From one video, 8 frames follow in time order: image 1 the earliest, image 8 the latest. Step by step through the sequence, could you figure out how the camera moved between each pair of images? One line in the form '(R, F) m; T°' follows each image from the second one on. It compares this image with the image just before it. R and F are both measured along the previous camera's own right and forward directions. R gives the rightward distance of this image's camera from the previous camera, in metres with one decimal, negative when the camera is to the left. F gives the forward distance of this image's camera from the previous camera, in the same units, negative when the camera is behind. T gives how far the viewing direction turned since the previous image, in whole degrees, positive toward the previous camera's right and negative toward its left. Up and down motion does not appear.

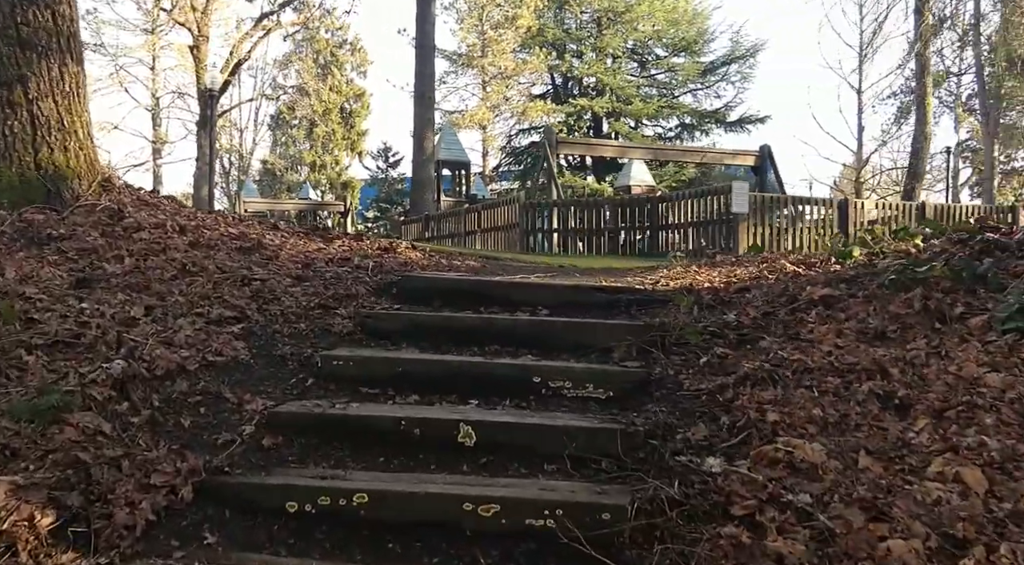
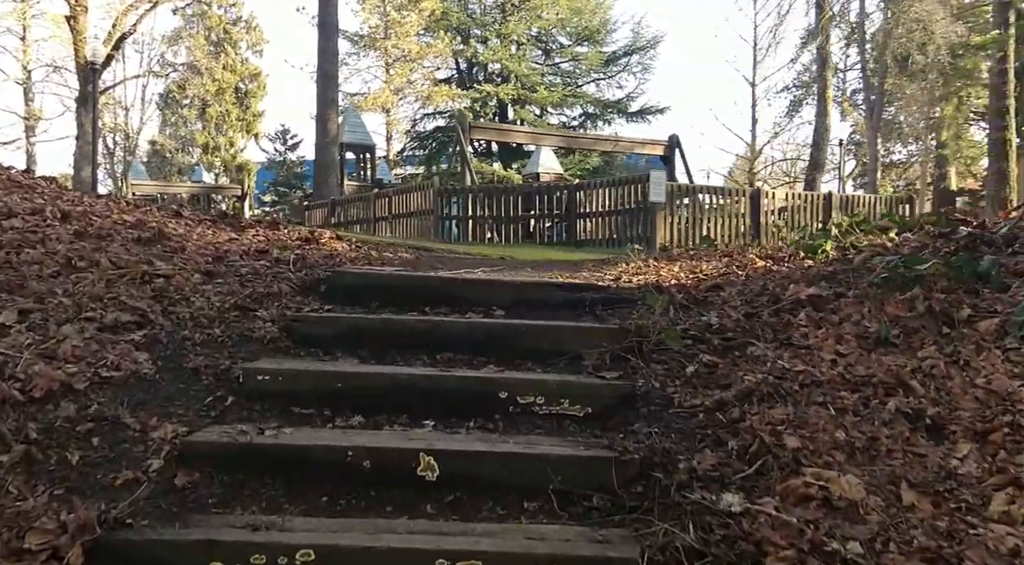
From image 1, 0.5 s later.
(-0.2, +0.5) m; +6°
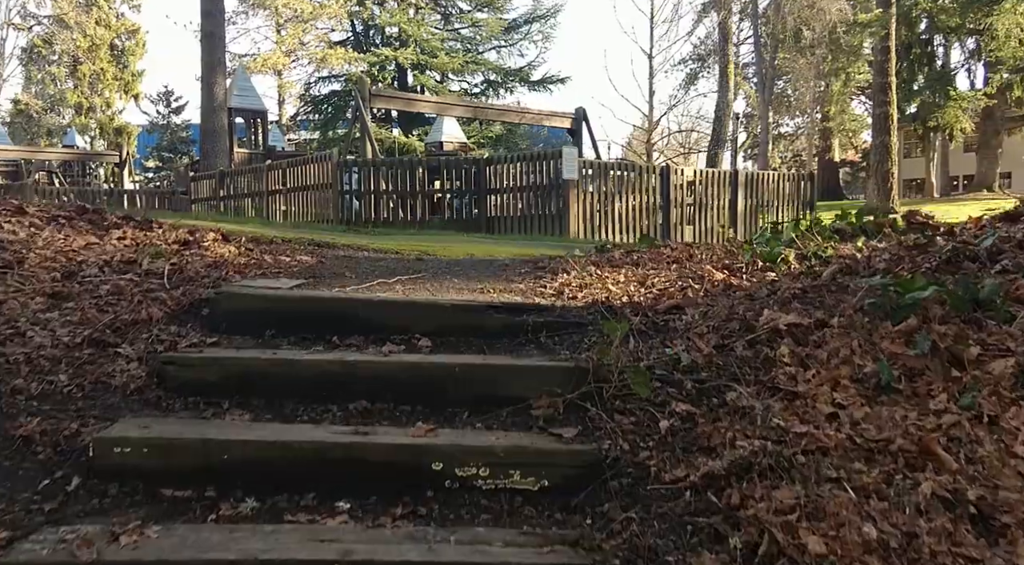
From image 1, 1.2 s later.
(-0.1, +0.5) m; +6°
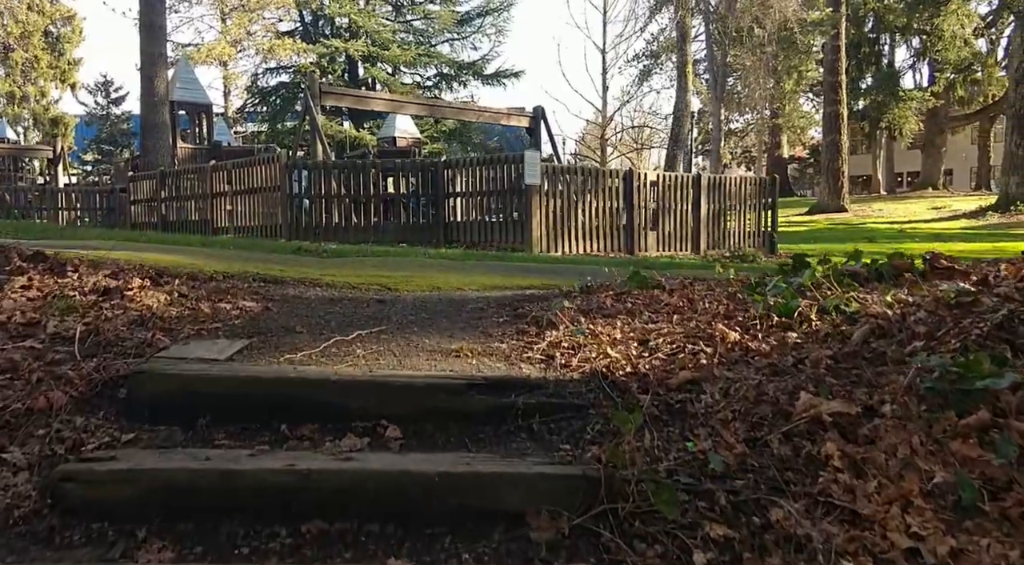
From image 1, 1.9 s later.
(-0.1, +0.5) m; +3°
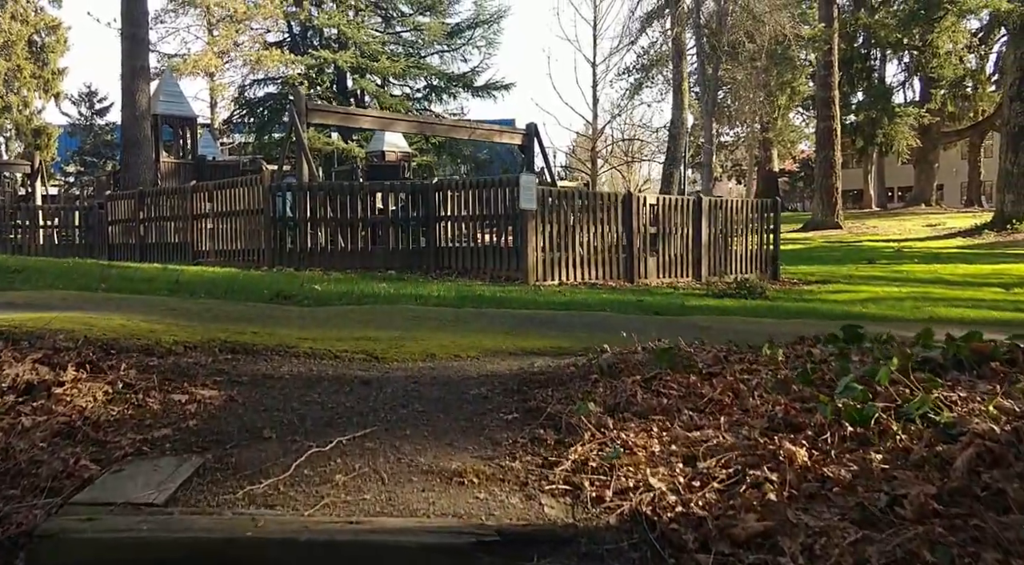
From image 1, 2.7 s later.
(-0.1, +0.5) m; +1°
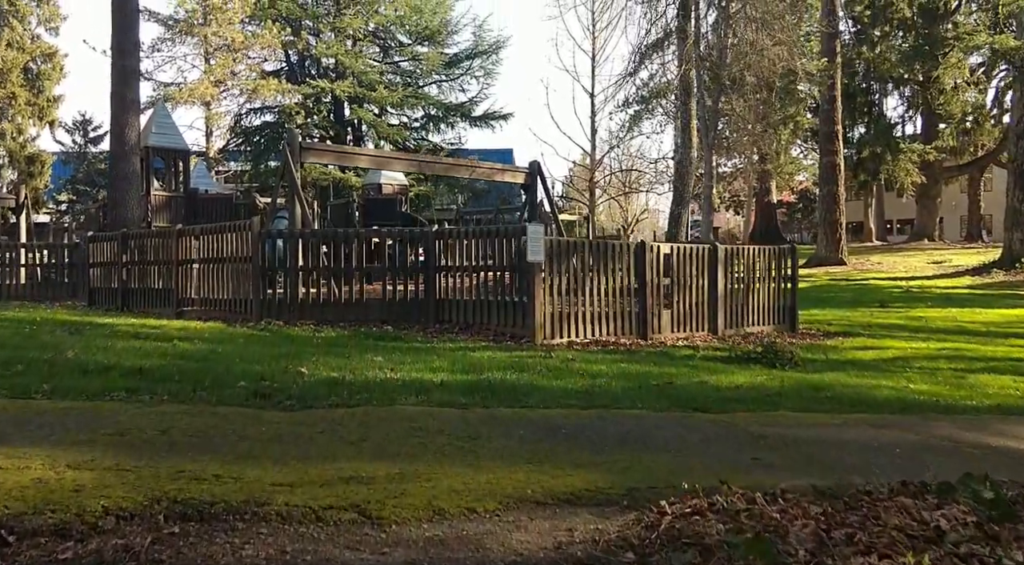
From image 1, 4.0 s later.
(-0.1, +0.8) m; 0°
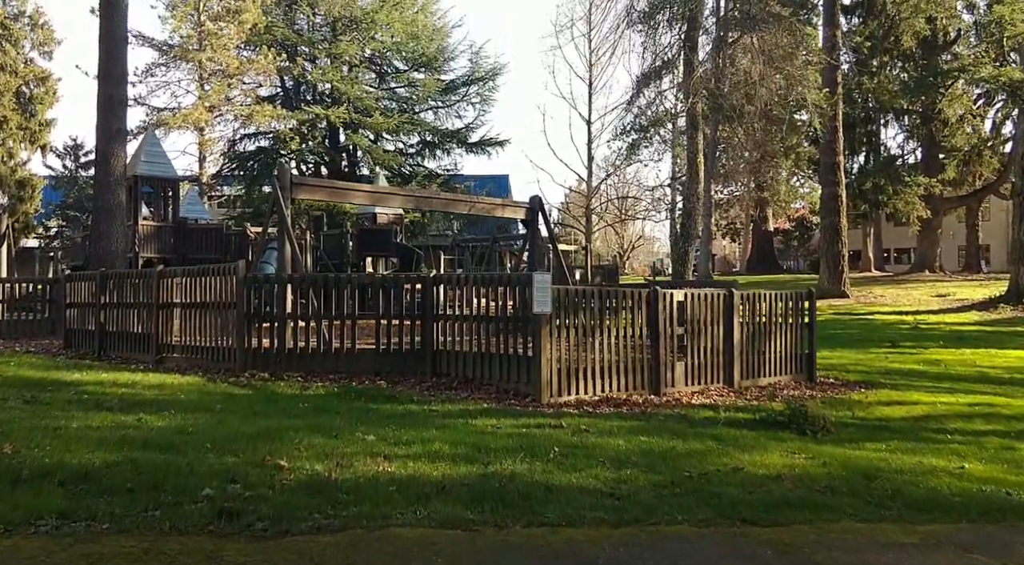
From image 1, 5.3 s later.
(-0.1, +0.8) m; 0°
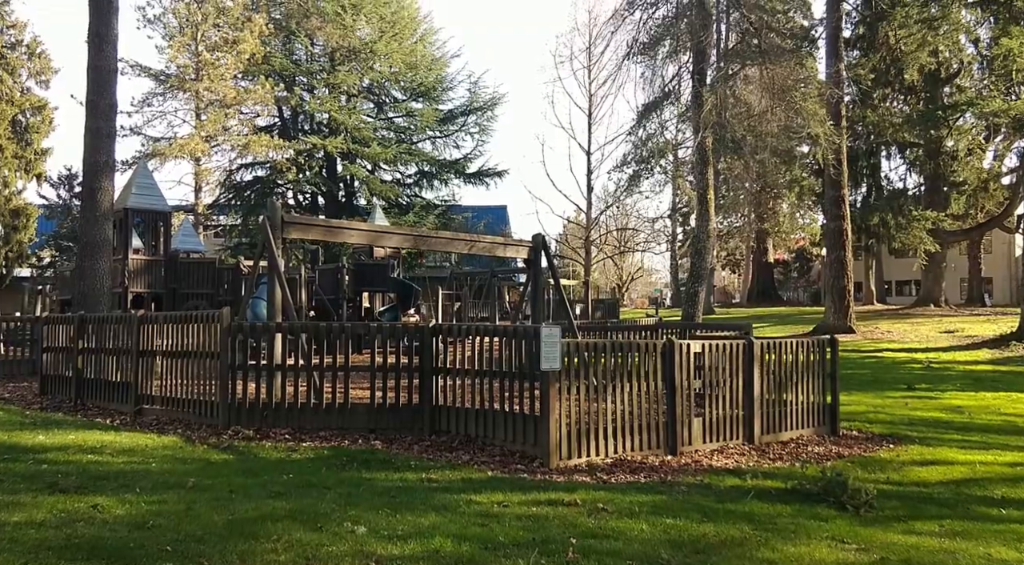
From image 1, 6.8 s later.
(-0.1, +0.8) m; 0°
